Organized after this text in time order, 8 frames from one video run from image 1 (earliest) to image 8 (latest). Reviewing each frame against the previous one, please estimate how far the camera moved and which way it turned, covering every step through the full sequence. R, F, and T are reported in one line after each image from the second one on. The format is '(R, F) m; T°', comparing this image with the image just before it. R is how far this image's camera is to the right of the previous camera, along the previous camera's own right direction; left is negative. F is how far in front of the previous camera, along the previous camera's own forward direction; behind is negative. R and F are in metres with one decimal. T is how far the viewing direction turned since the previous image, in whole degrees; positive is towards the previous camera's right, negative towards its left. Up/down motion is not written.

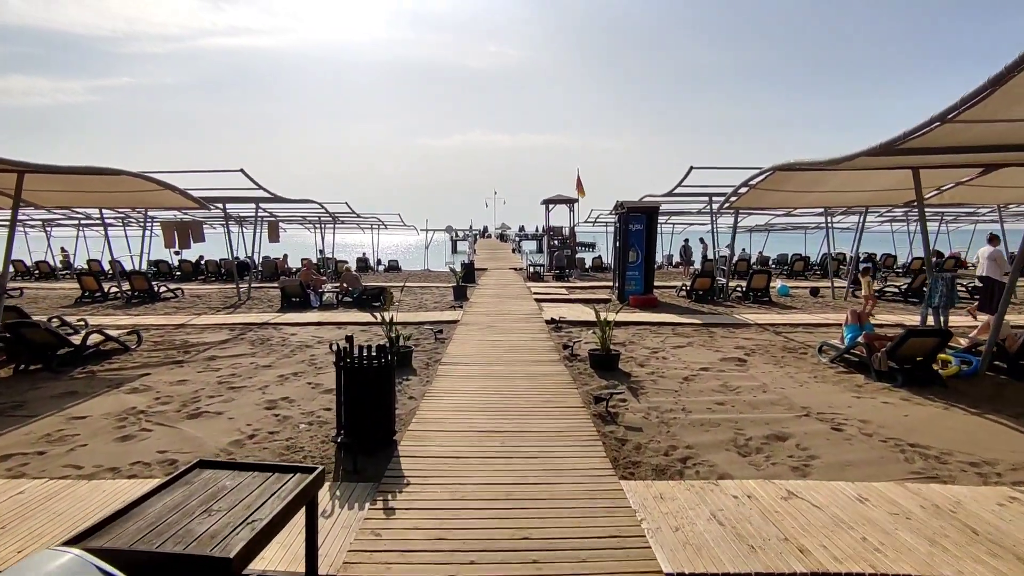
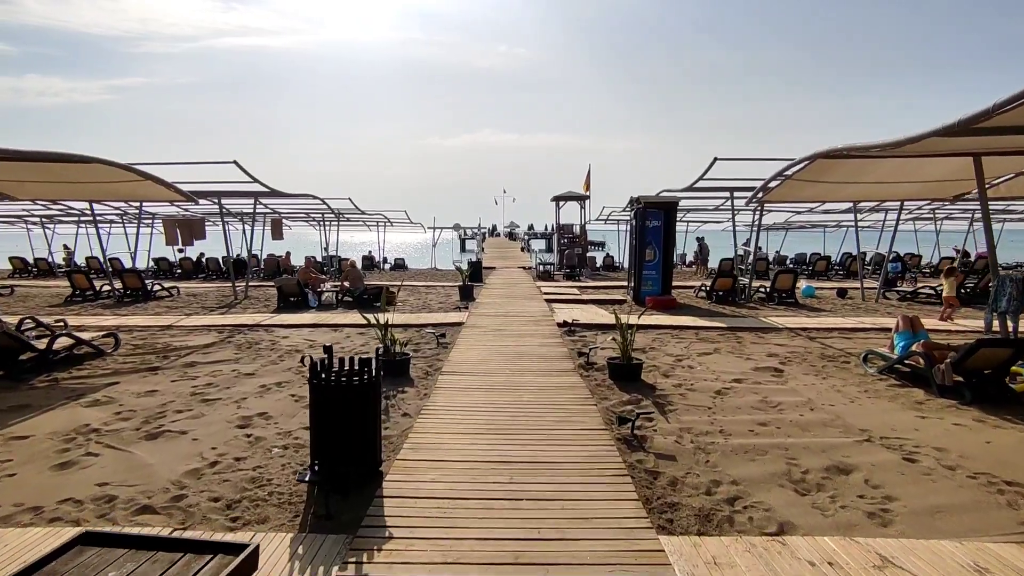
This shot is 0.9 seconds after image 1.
(0.0, +0.8) m; -1°
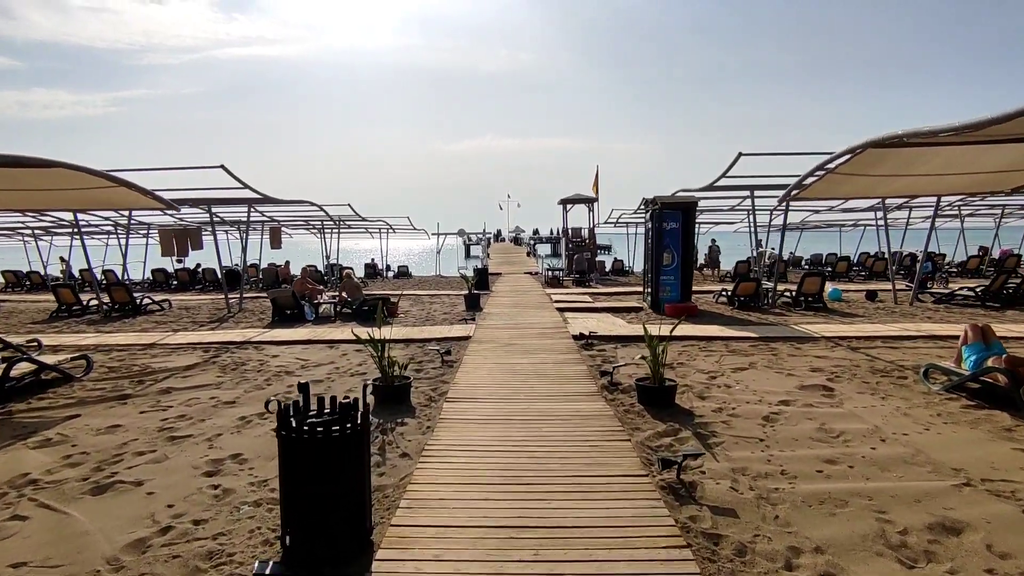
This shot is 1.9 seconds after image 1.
(-0.1, +0.8) m; 0°
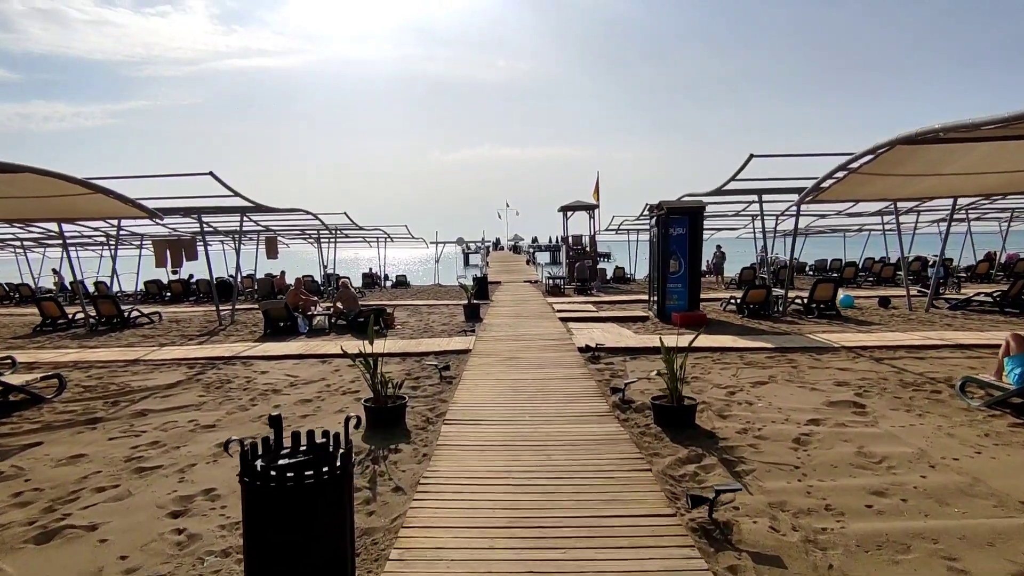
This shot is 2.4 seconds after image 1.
(0.0, +0.5) m; 0°
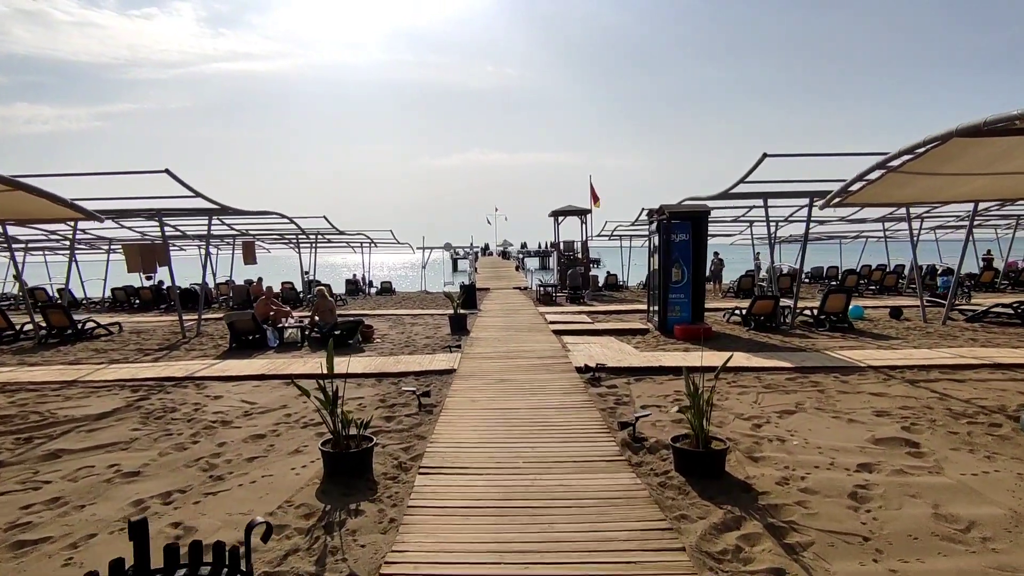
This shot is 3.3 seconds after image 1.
(0.0, +0.9) m; +1°
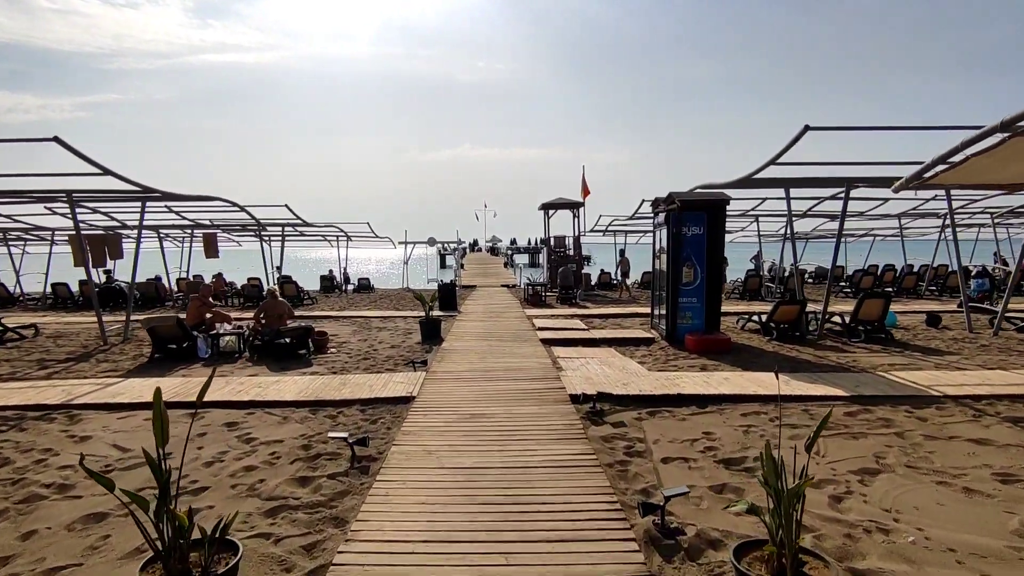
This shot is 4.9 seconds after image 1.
(+0.1, +1.8) m; +1°
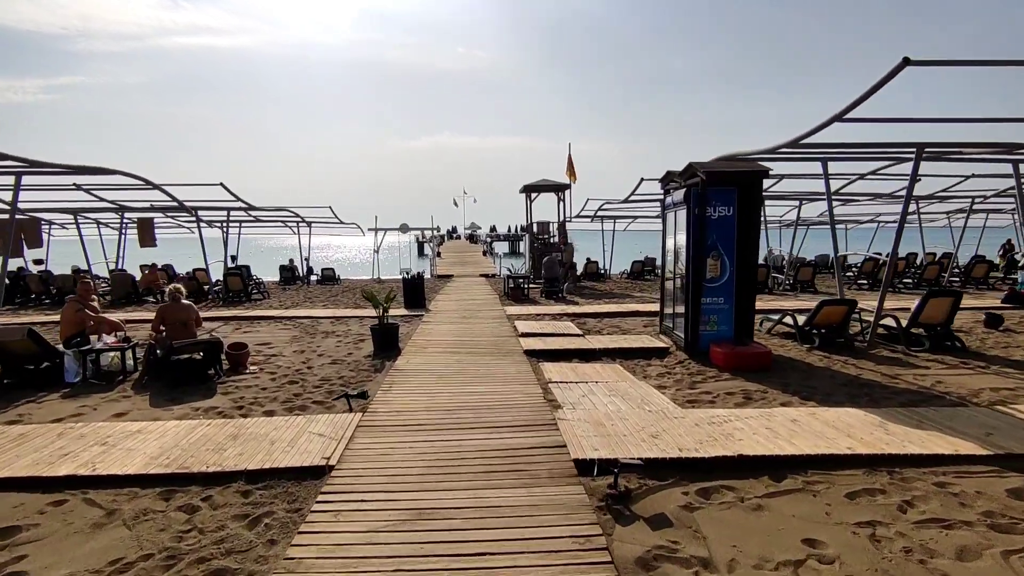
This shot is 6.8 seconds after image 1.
(0.0, +2.1) m; +2°
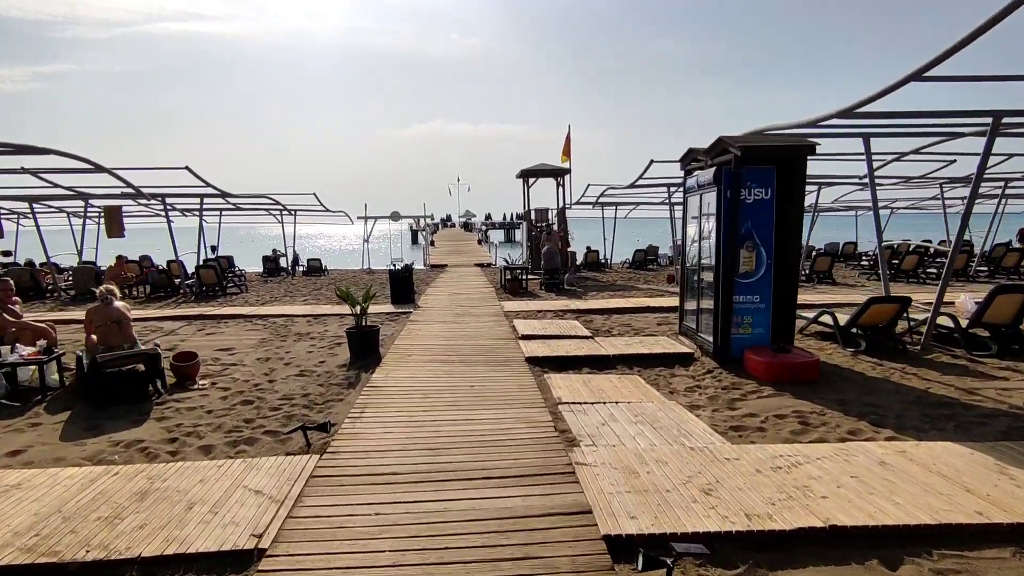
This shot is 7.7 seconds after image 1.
(0.0, +1.1) m; 0°
